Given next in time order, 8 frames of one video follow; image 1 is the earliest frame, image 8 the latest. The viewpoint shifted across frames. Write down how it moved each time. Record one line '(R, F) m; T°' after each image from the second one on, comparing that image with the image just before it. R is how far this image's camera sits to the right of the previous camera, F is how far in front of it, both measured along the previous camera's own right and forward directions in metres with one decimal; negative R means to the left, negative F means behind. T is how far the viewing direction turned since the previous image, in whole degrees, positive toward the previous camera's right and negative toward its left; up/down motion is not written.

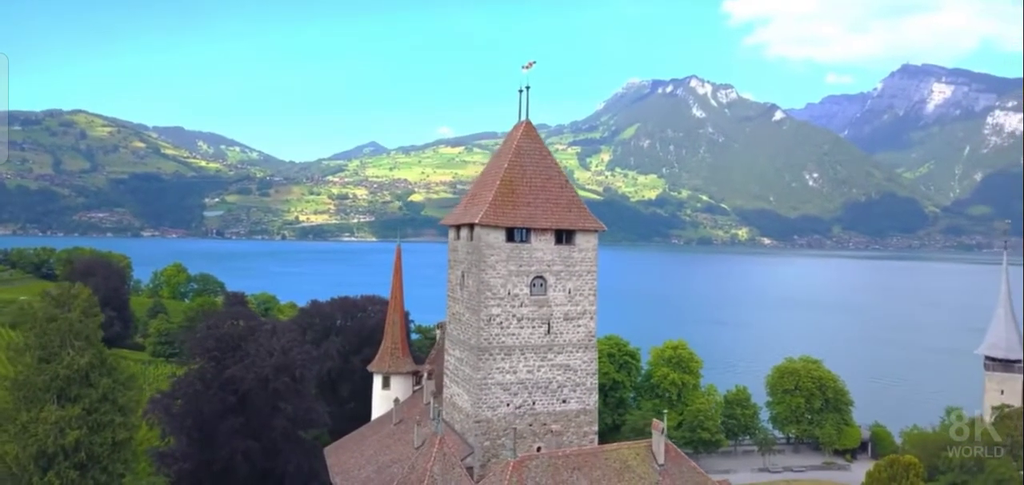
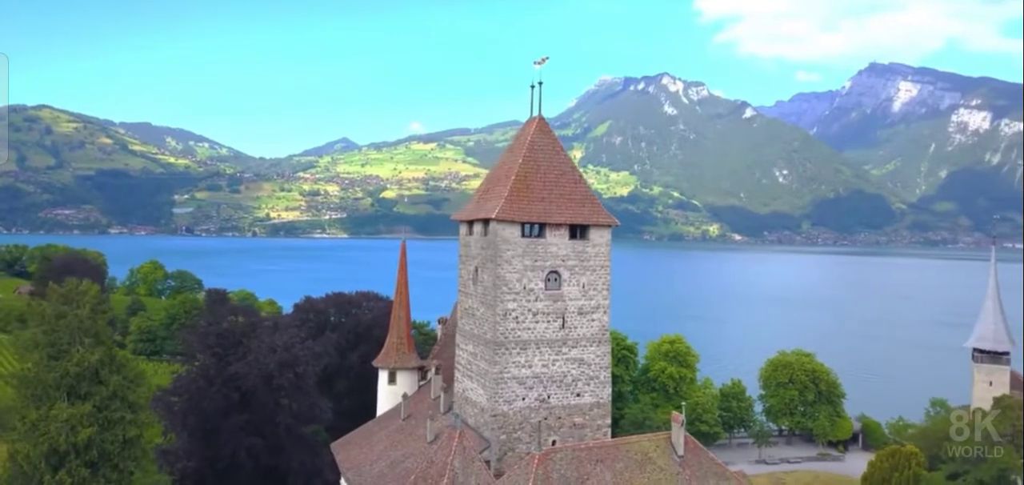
(-1.6, -0.1) m; +2°
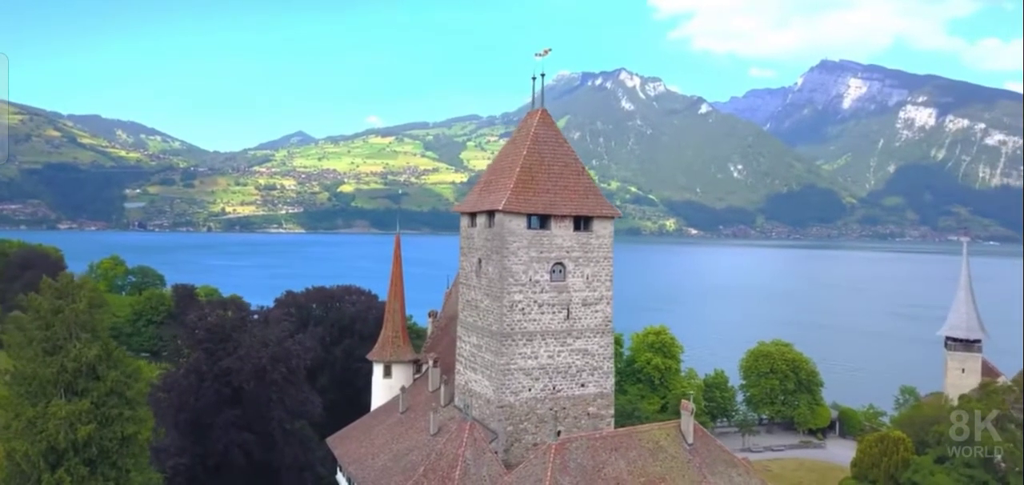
(-1.8, 0.0) m; +3°
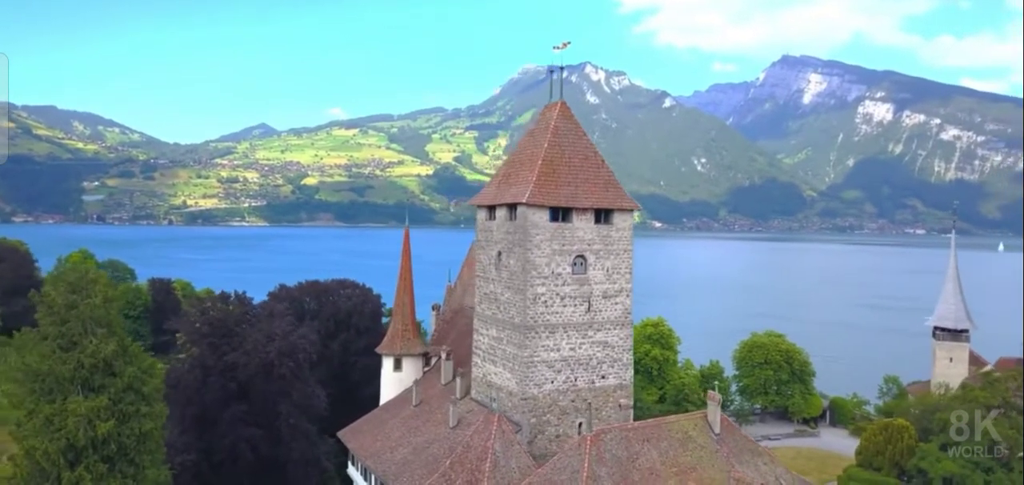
(-2.2, 0.0) m; +2°
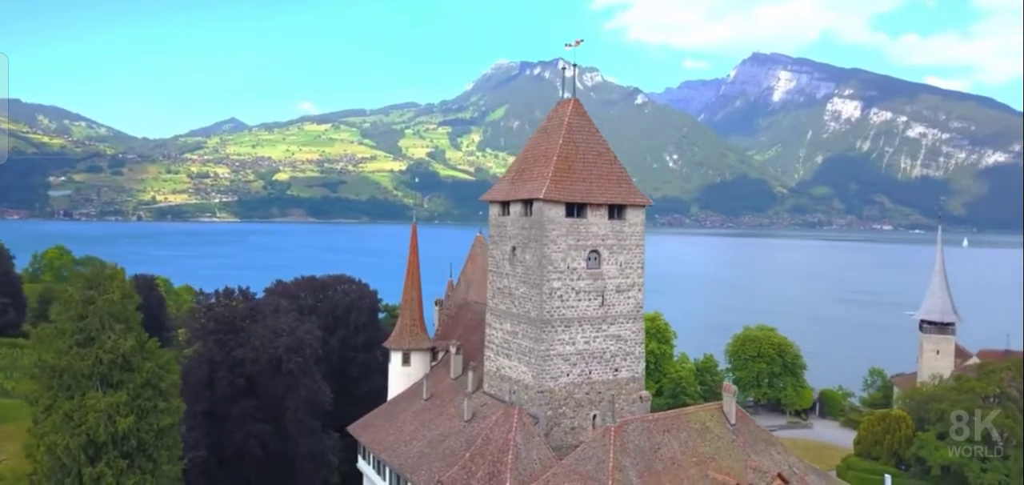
(-1.7, -0.4) m; +2°
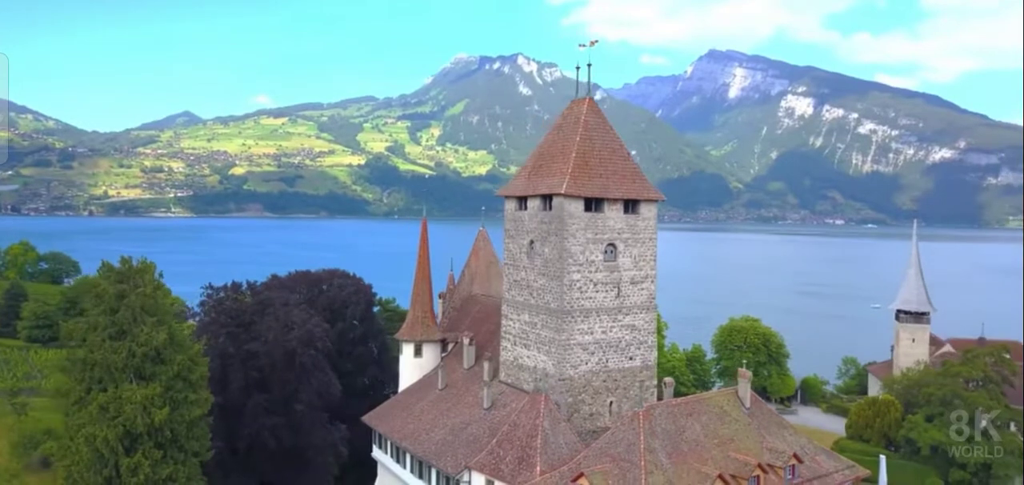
(-2.5, -1.0) m; +3°
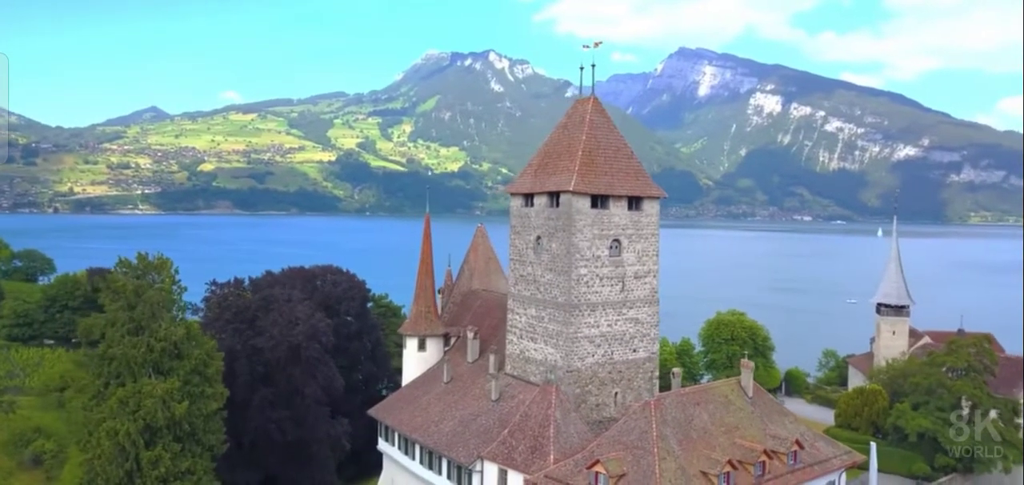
(-1.5, -0.8) m; +2°
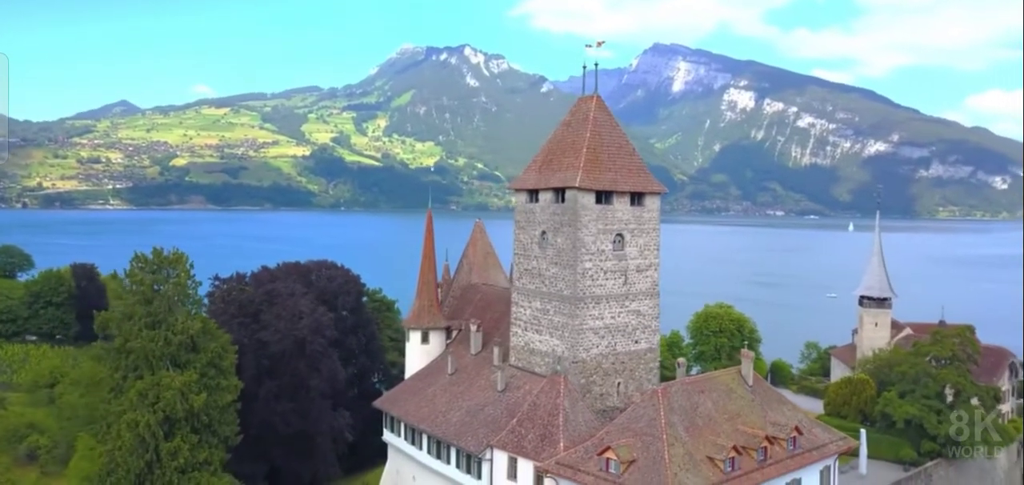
(-1.3, -0.9) m; +2°
